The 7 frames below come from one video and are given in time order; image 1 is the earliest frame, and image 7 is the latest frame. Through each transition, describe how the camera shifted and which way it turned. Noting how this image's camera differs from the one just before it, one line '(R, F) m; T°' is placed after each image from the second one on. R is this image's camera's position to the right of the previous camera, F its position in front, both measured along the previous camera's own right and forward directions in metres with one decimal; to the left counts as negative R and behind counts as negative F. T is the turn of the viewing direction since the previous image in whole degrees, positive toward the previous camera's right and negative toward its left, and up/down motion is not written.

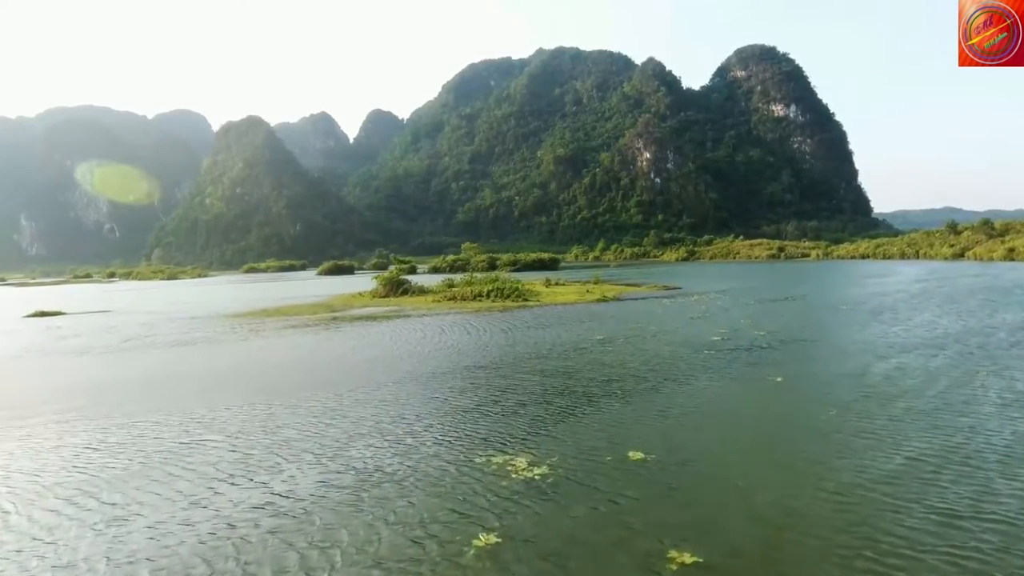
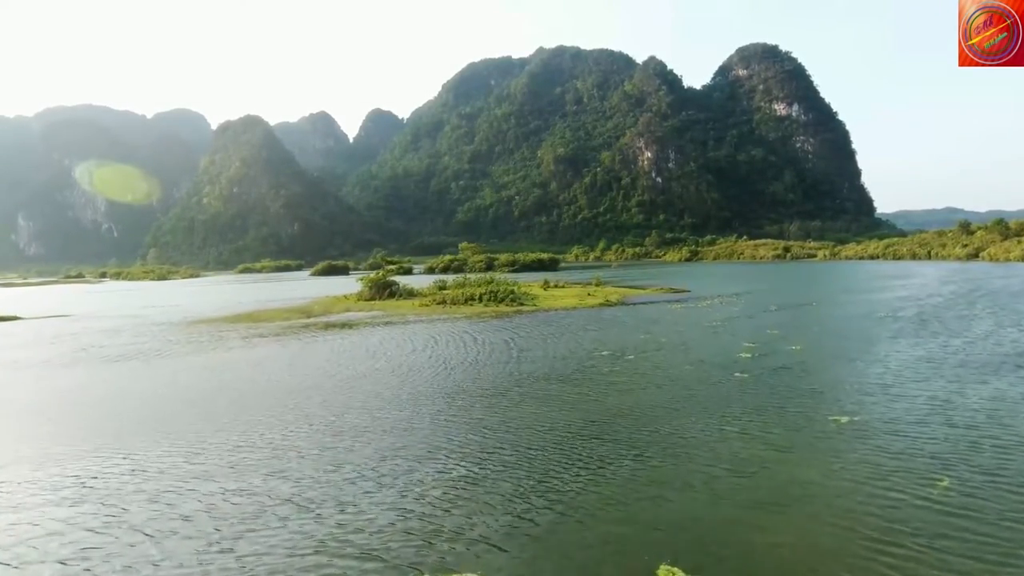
(+0.4, +3.5) m; 0°
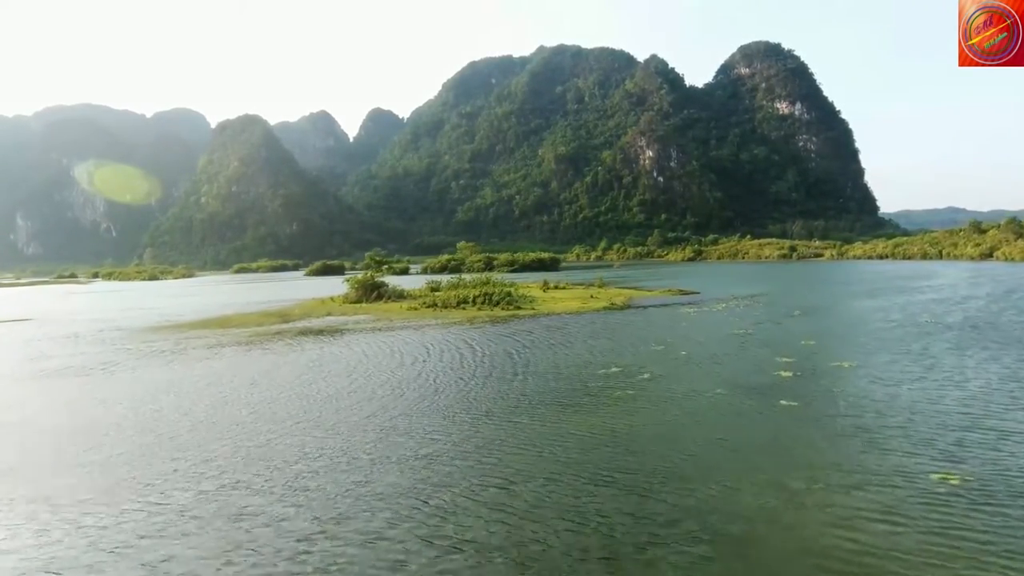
(+0.3, +3.0) m; 0°
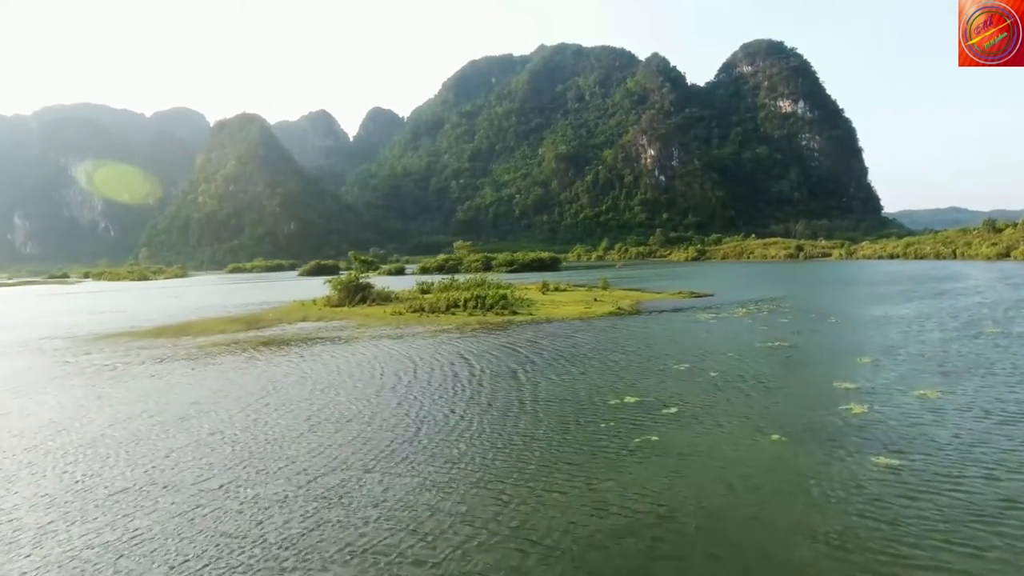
(+0.3, +3.5) m; 0°
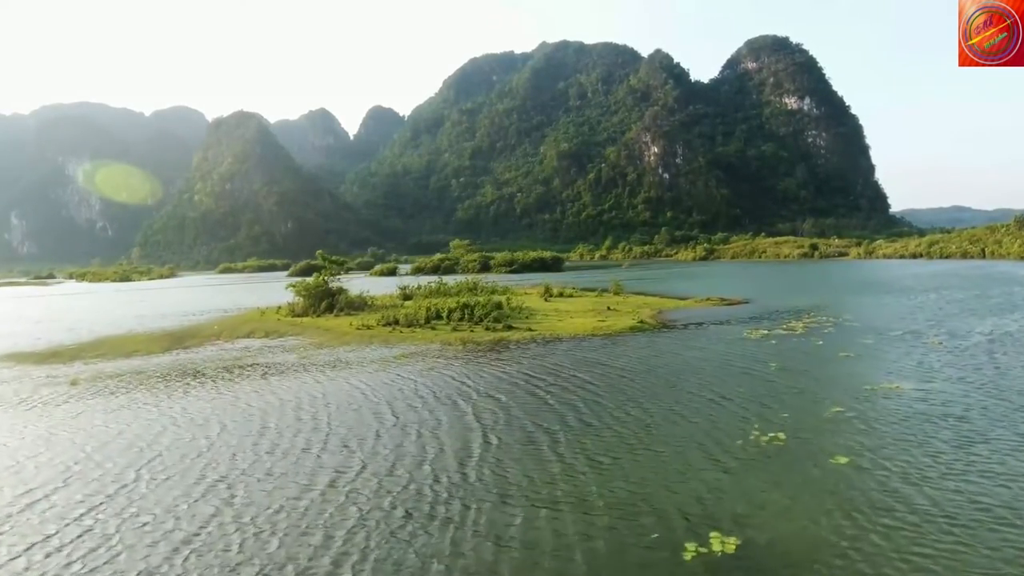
(+0.3, +6.2) m; 0°
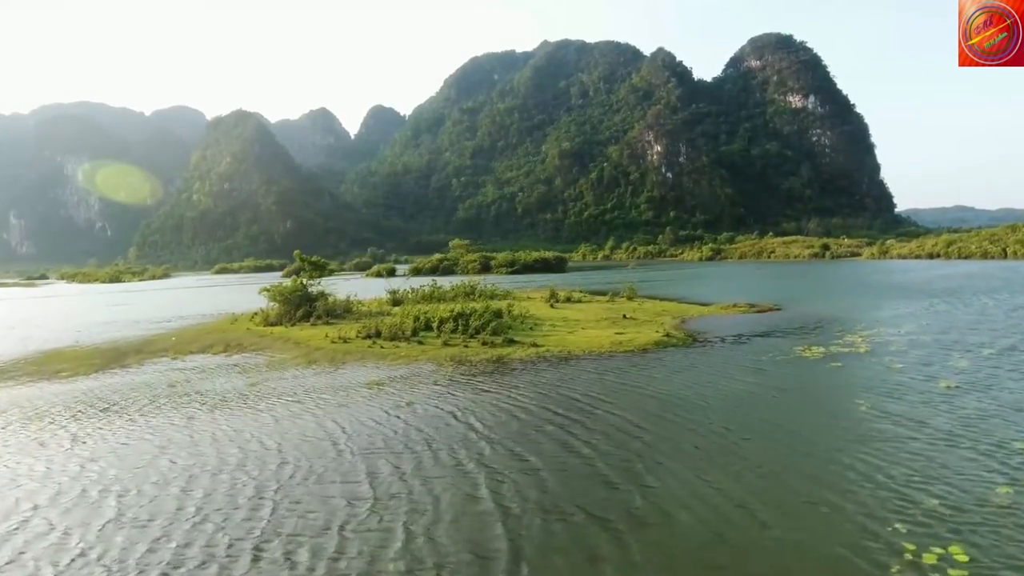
(0.0, +3.8) m; 0°
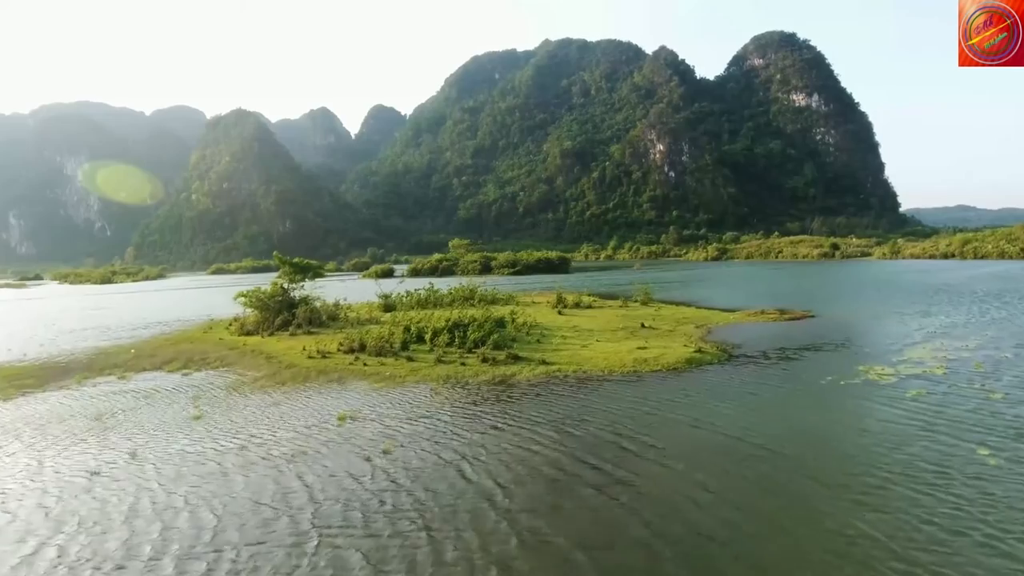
(-0.2, +3.0) m; 0°
